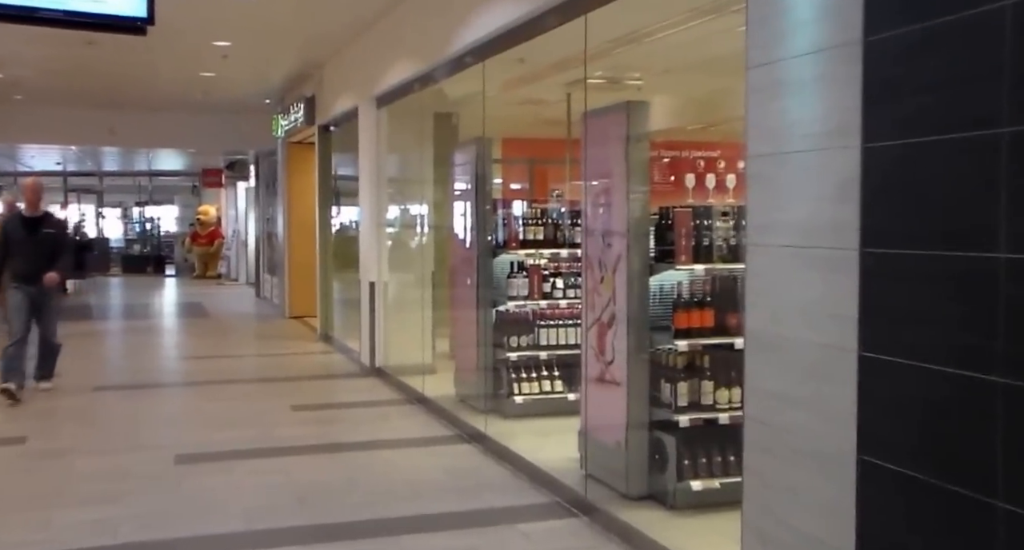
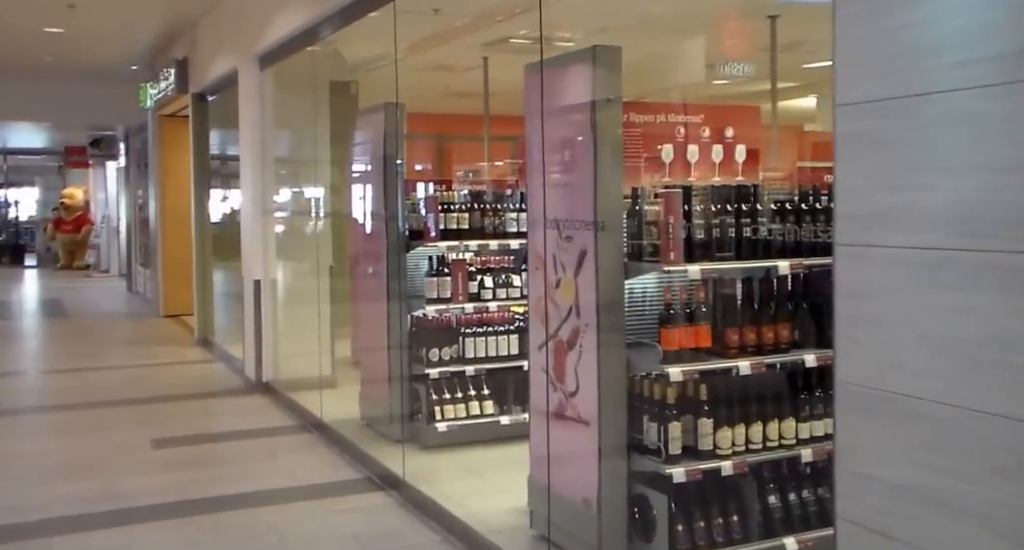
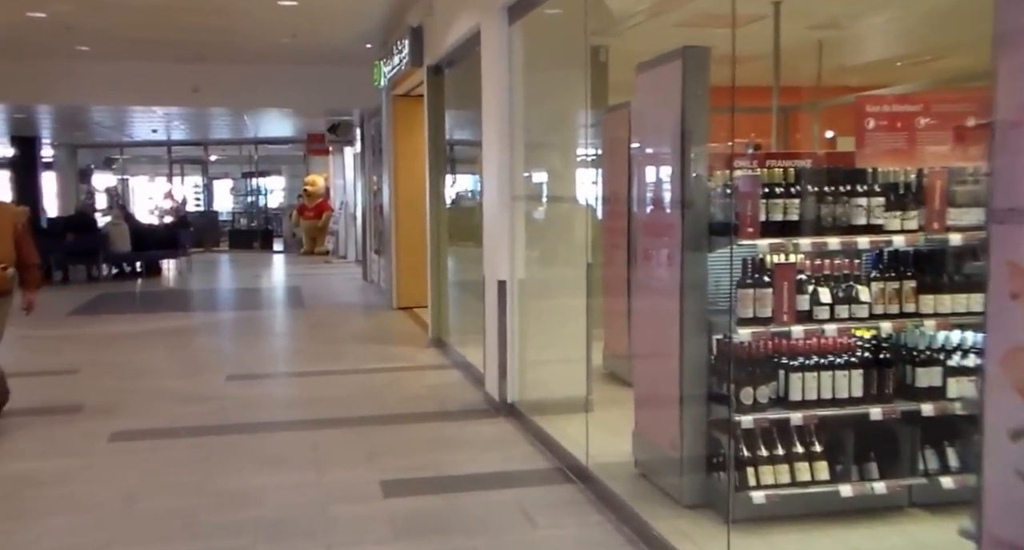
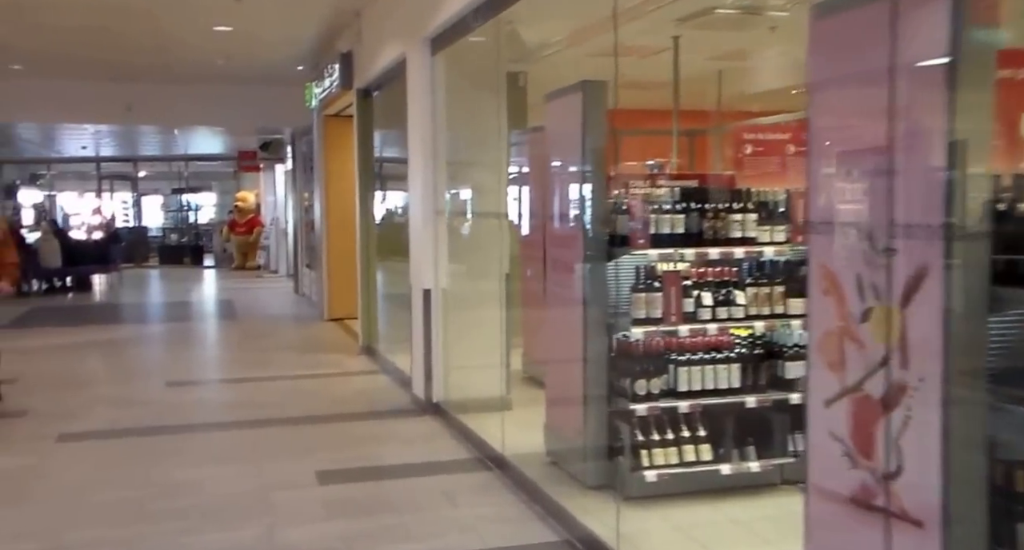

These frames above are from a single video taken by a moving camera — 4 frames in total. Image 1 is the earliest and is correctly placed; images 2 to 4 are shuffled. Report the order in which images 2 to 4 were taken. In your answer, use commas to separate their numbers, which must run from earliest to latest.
2, 4, 3
